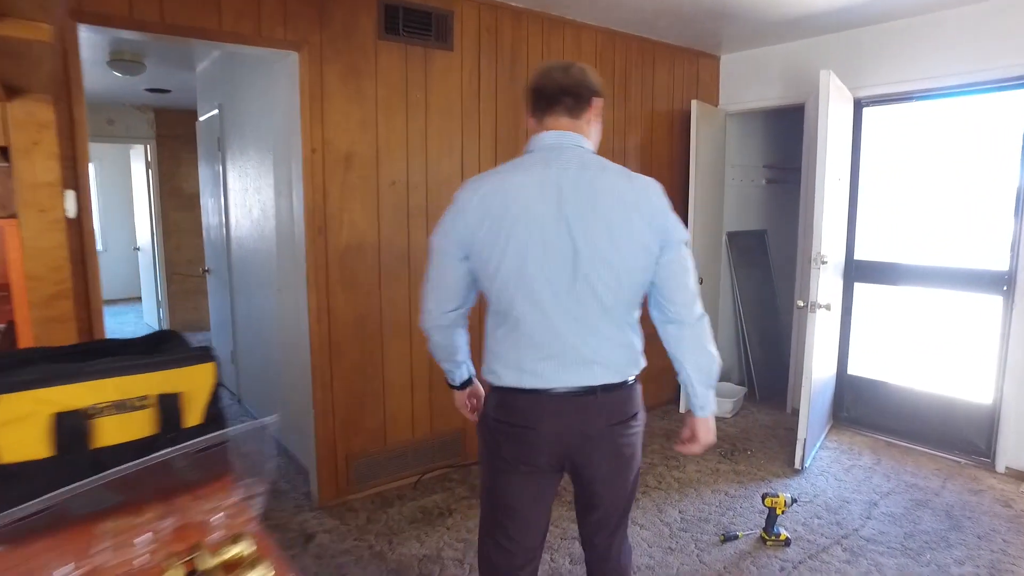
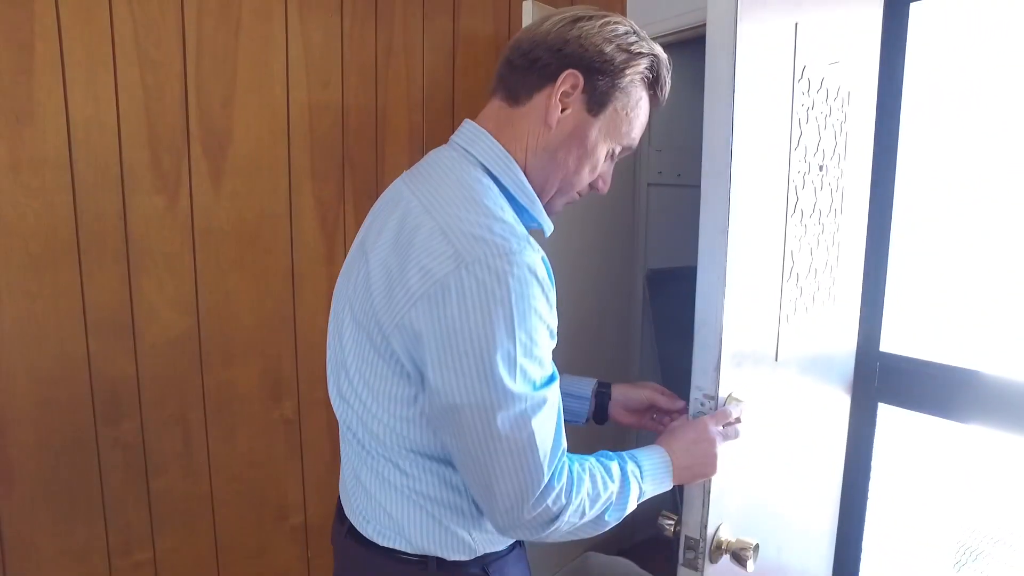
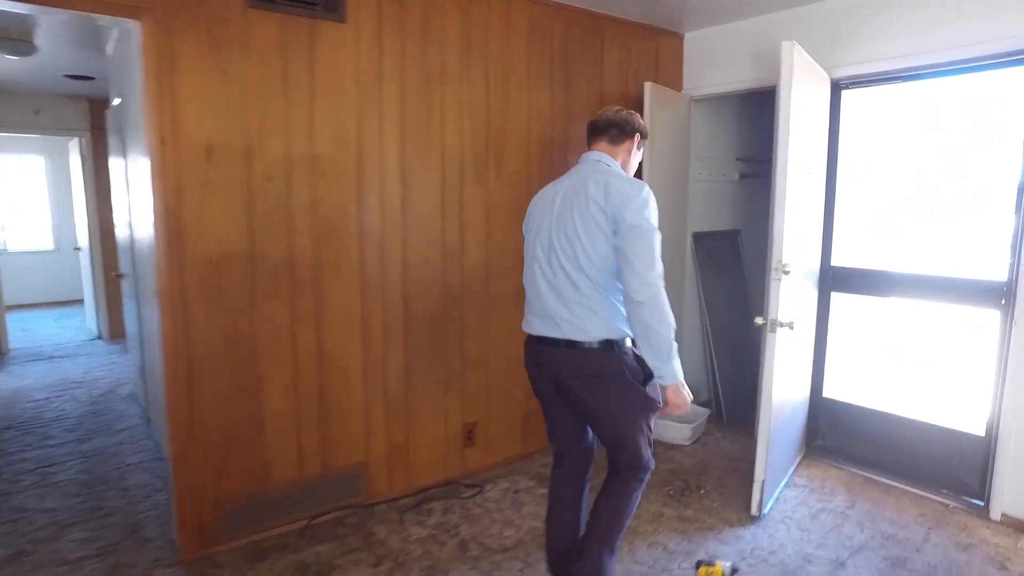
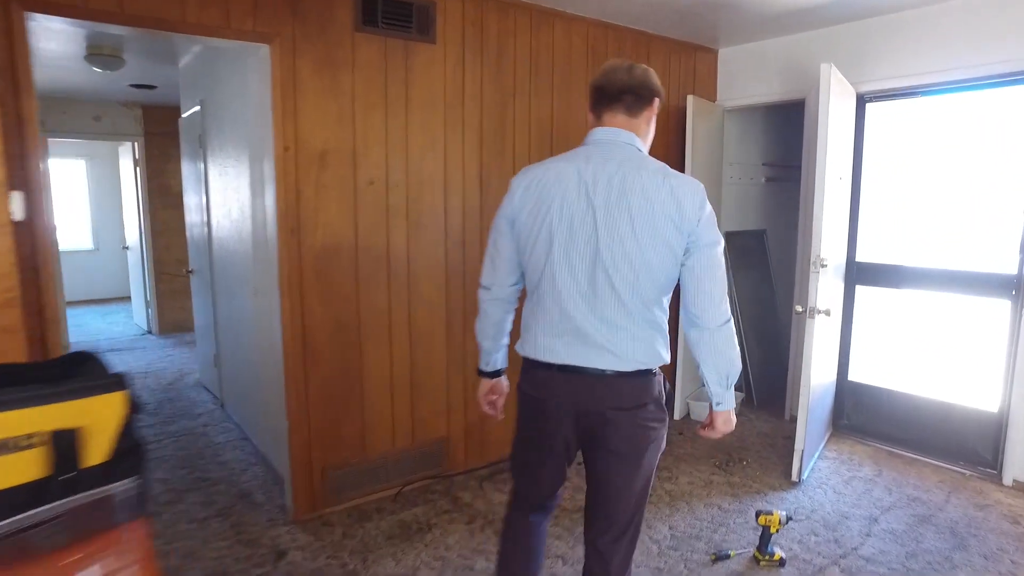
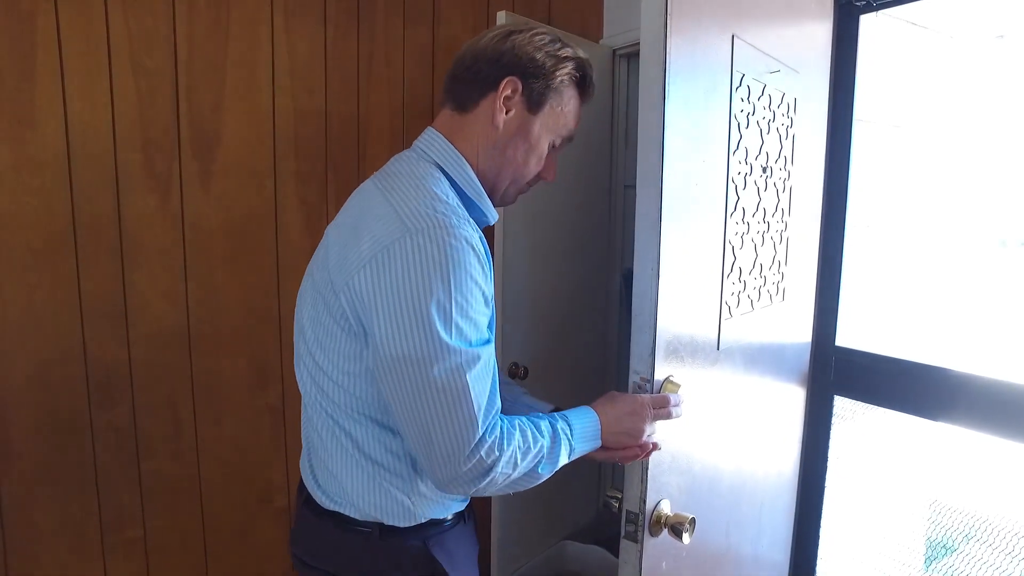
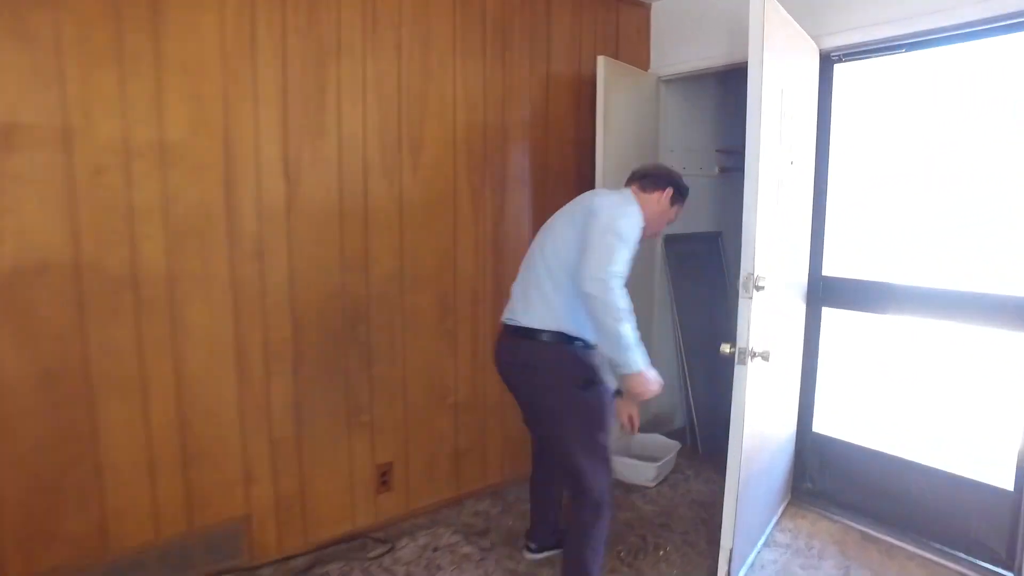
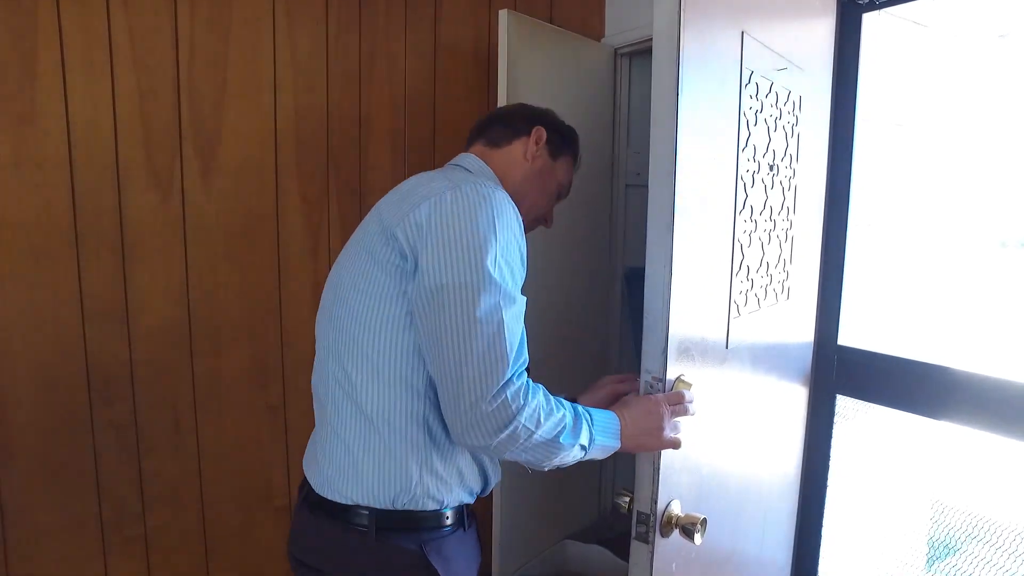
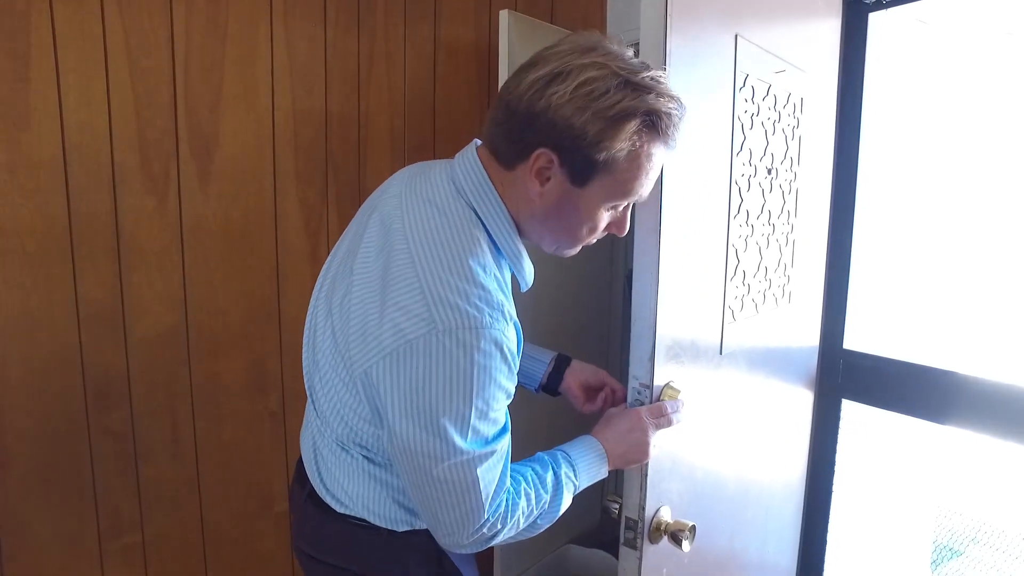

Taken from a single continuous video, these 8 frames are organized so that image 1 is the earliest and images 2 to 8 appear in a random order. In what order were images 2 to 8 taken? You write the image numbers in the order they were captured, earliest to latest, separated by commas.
4, 3, 6, 2, 8, 5, 7
